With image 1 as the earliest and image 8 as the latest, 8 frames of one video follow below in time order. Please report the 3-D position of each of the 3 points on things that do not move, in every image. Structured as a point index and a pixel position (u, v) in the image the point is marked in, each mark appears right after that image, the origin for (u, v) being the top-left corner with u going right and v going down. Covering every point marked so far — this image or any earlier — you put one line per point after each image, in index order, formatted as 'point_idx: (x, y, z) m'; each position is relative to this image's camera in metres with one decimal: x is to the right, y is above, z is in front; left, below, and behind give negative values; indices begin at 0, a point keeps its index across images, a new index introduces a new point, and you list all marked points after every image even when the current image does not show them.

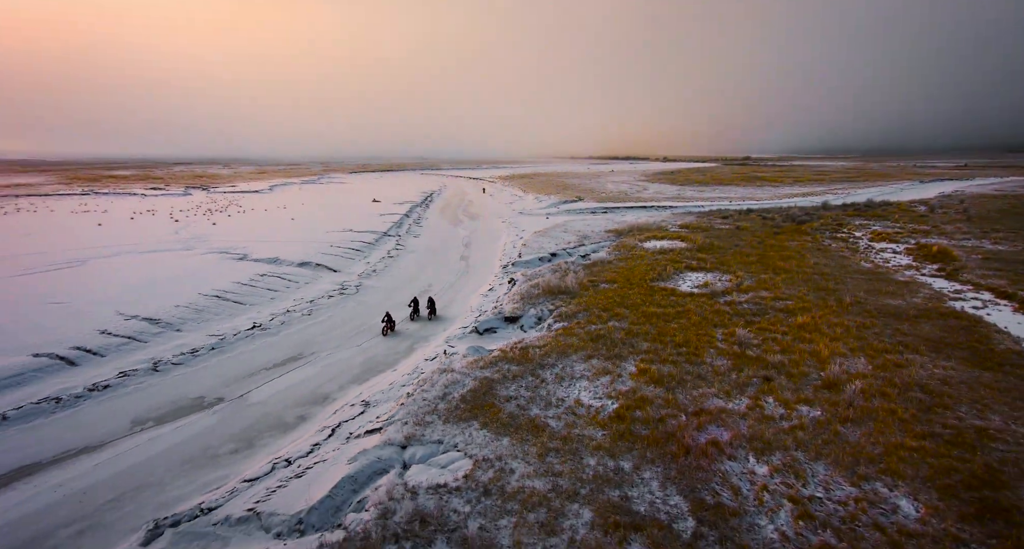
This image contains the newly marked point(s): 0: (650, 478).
0: (+2.3, -3.4, +7.8) m
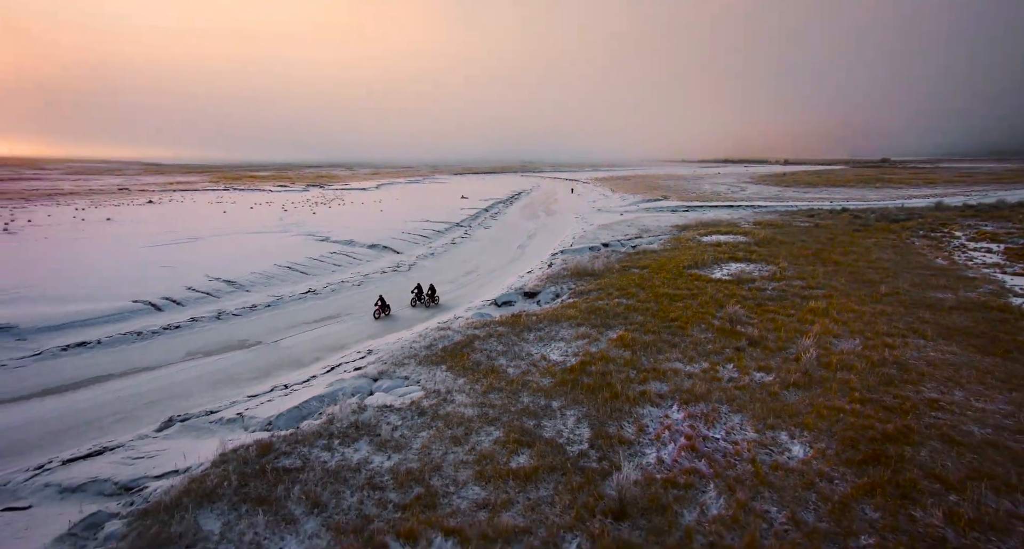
0: (+1.0, -2.5, +8.4) m
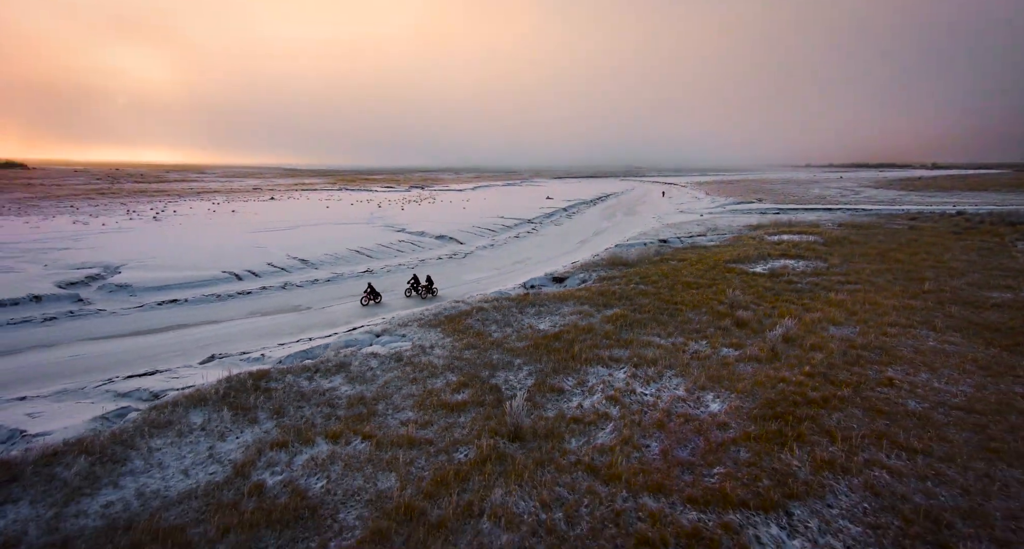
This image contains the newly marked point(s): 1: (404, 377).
0: (+0.2, -1.9, +9.1) m
1: (-2.0, -1.9, +8.8) m
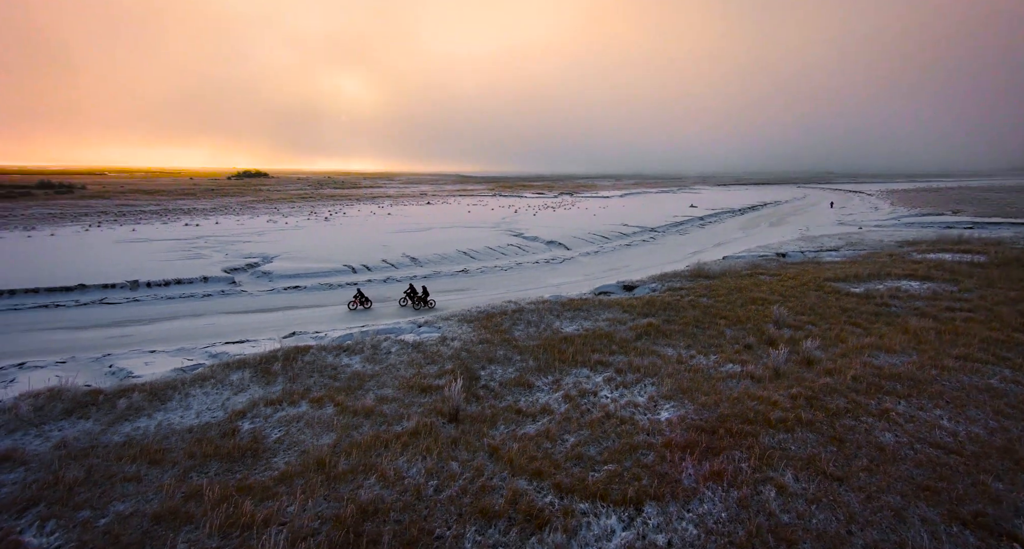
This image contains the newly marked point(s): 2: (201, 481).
0: (0.0, -1.9, +9.6) m
1: (-2.1, -1.8, +9.9) m
2: (-3.2, -2.1, +4.8) m
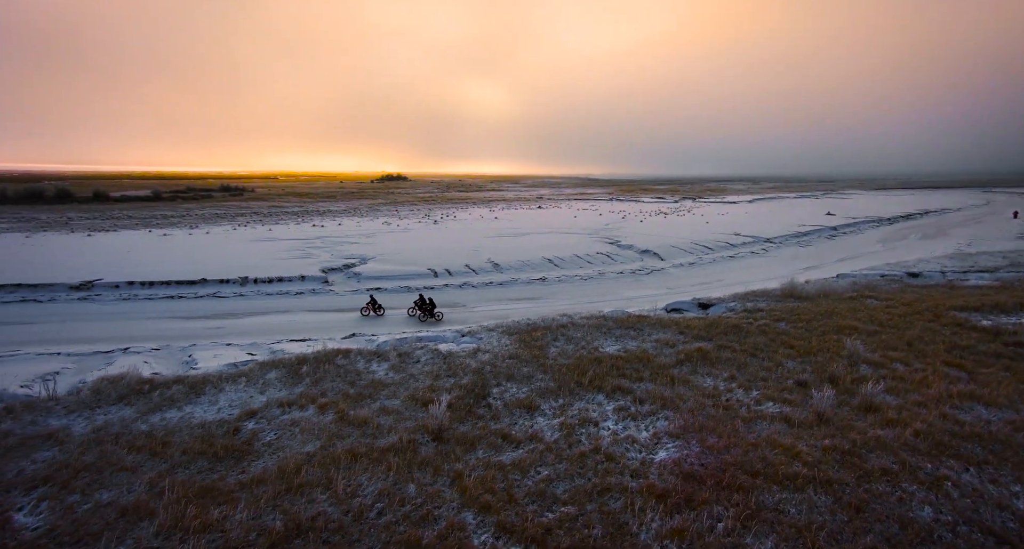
0: (+0.3, -2.2, +9.4) m
1: (-1.7, -2.1, +10.1) m
2: (-3.7, -2.3, +5.2) m
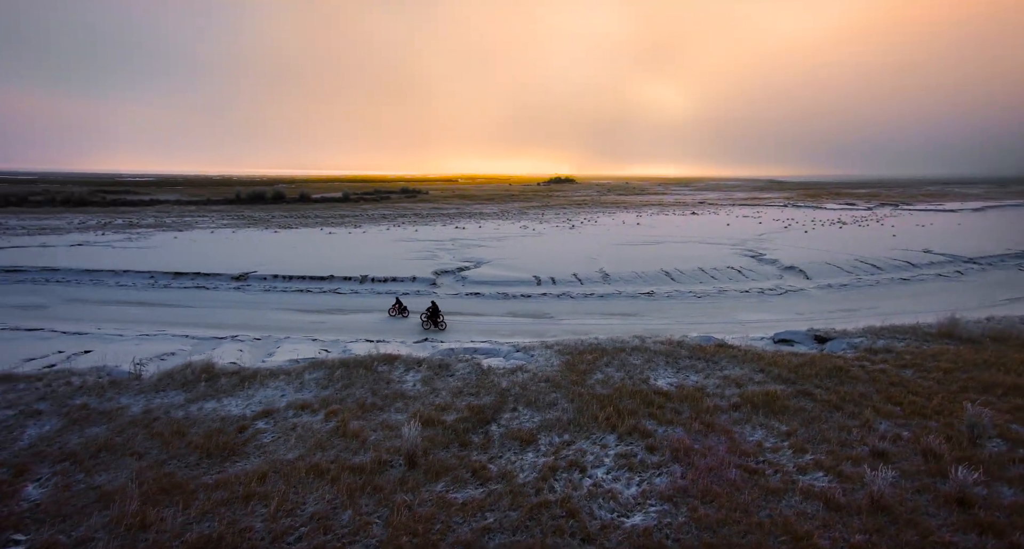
0: (+0.6, -2.7, +8.9) m
1: (-1.2, -2.5, +10.1) m
2: (-4.4, -2.4, +5.9) m
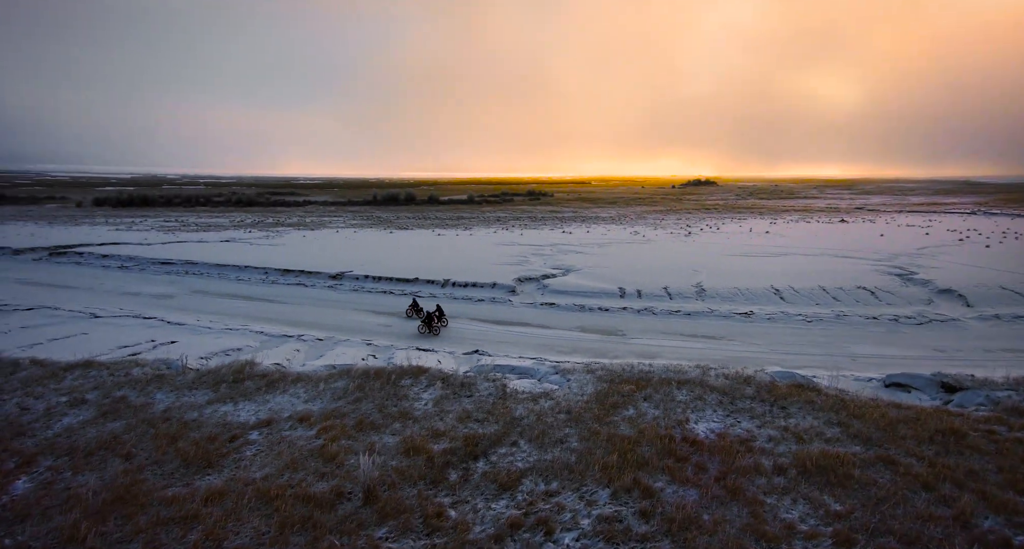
0: (+0.5, -3.1, +8.1) m
1: (-1.0, -2.9, +9.6) m
2: (-5.0, -2.6, +6.2) m
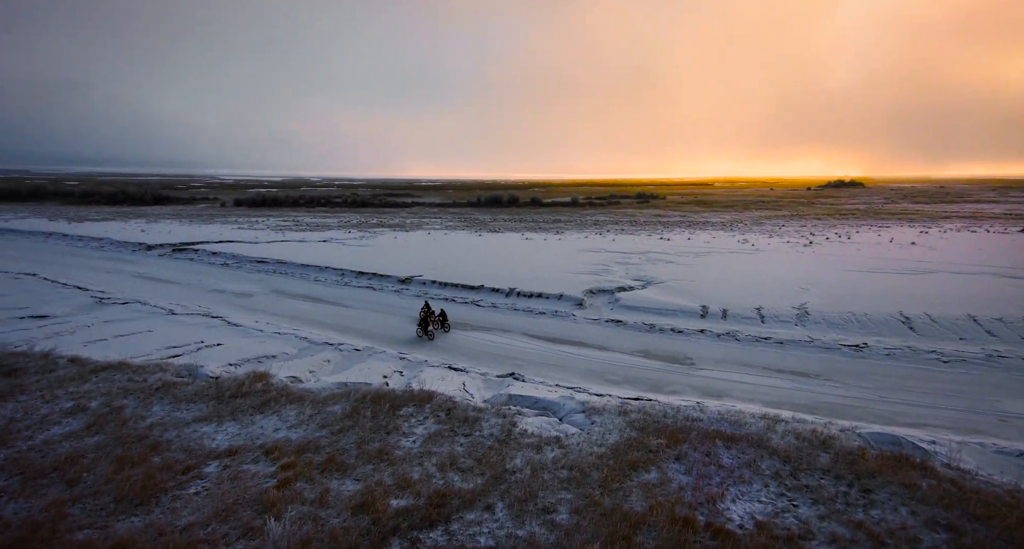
0: (+0.1, -3.6, +6.8) m
1: (-1.2, -3.4, +8.5) m
2: (-5.7, -2.9, +5.9) m
